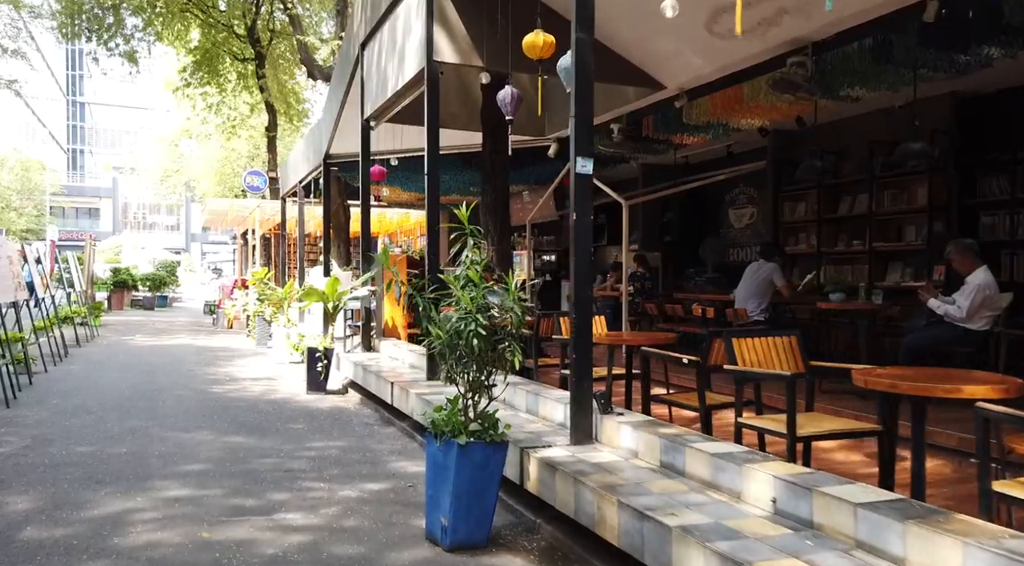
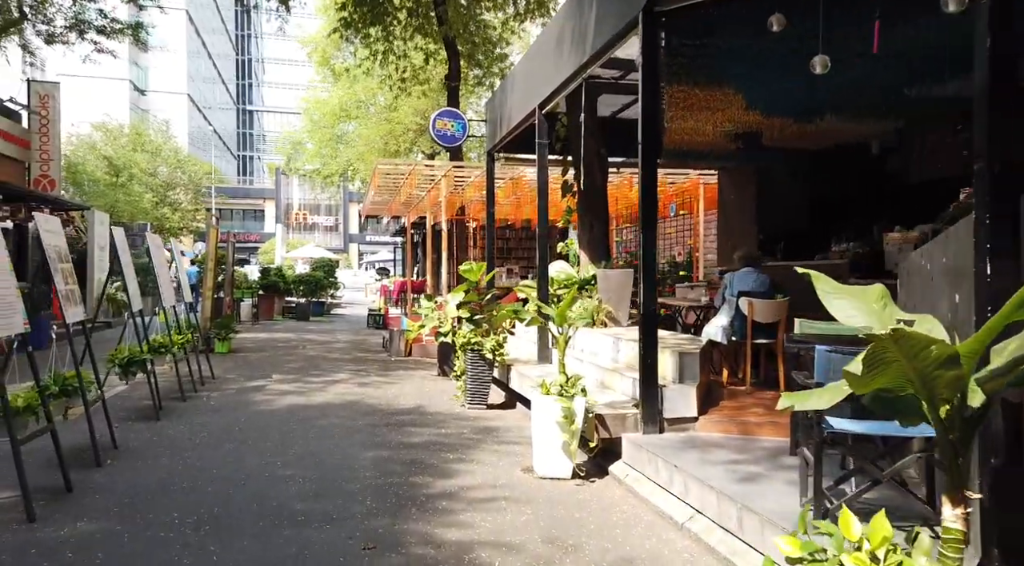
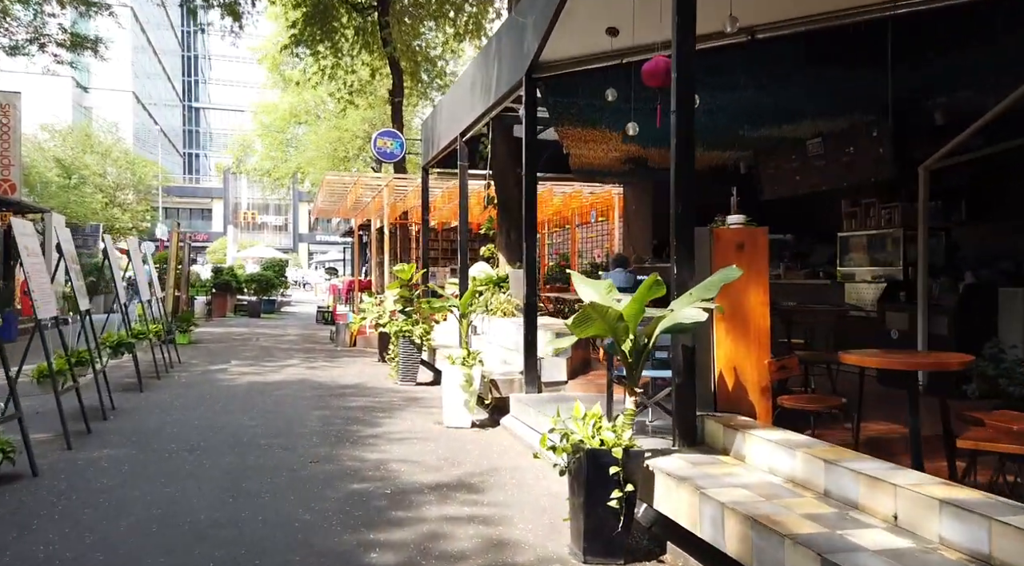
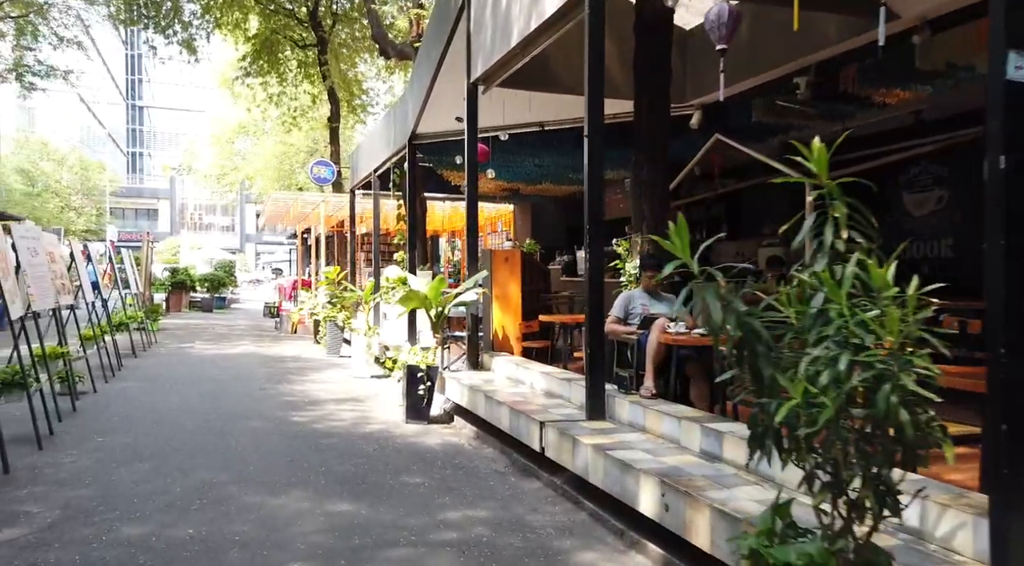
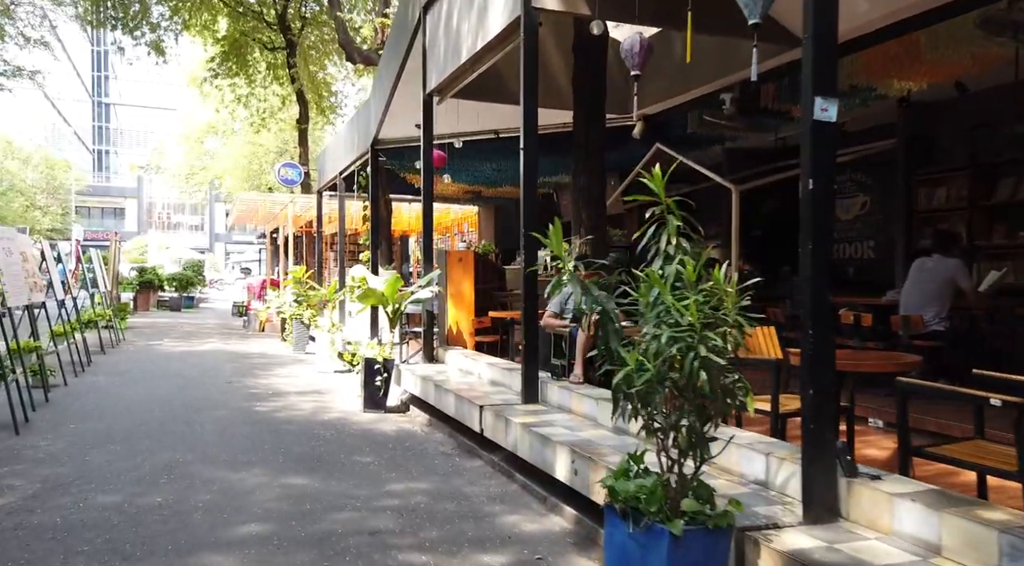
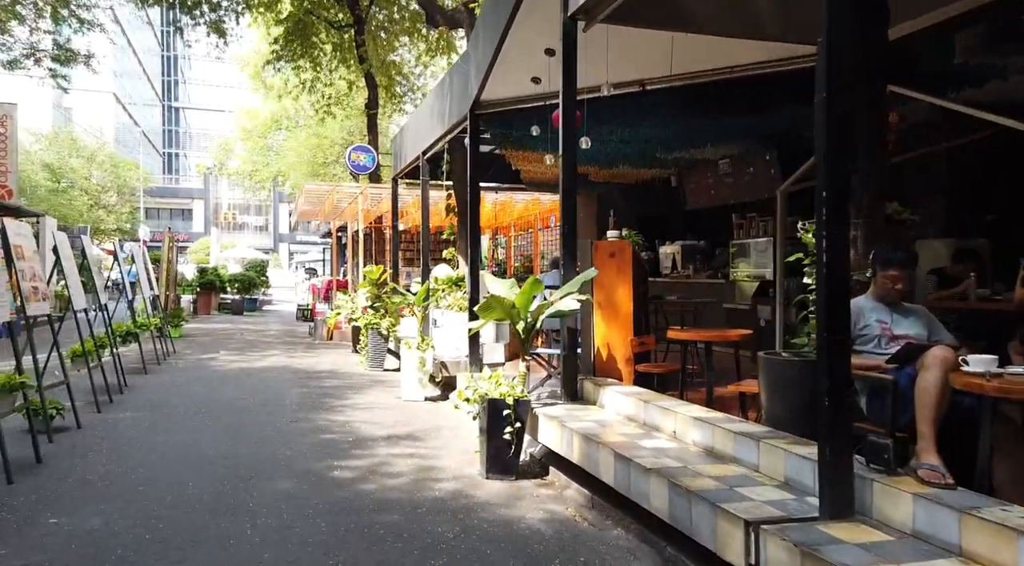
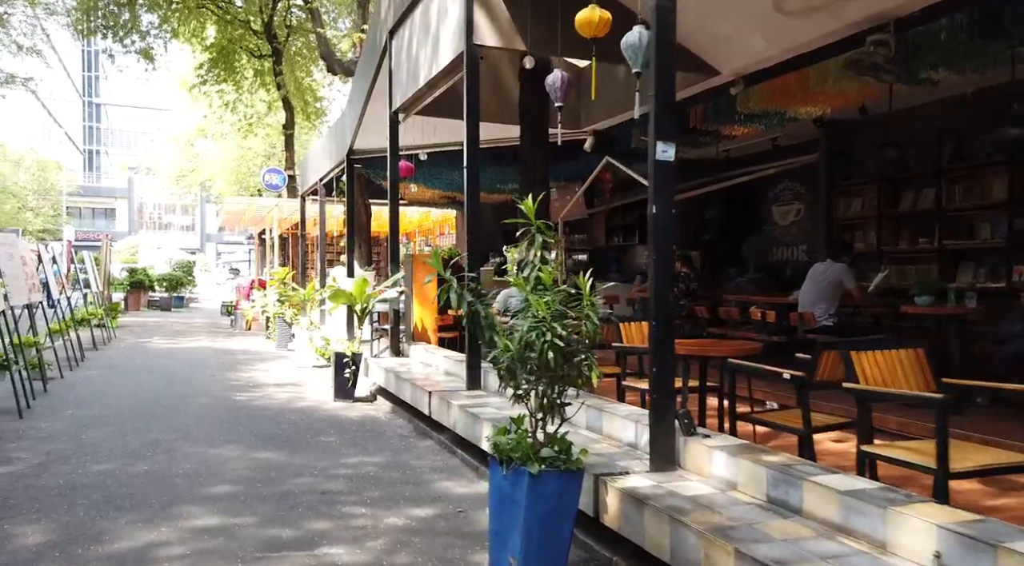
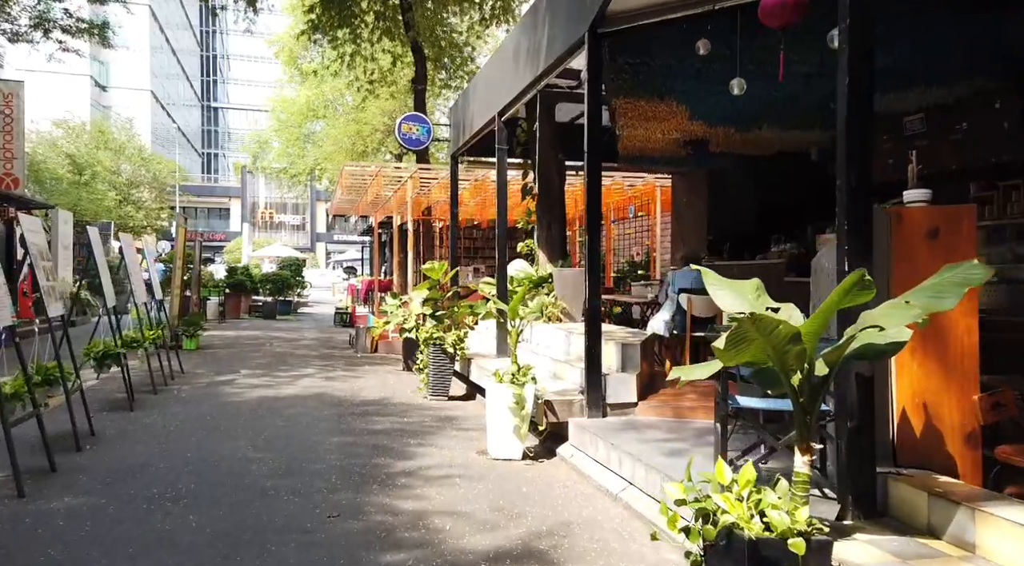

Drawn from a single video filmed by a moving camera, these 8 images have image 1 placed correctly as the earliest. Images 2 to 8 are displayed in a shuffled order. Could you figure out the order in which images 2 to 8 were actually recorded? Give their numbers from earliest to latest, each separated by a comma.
7, 5, 4, 6, 3, 8, 2
